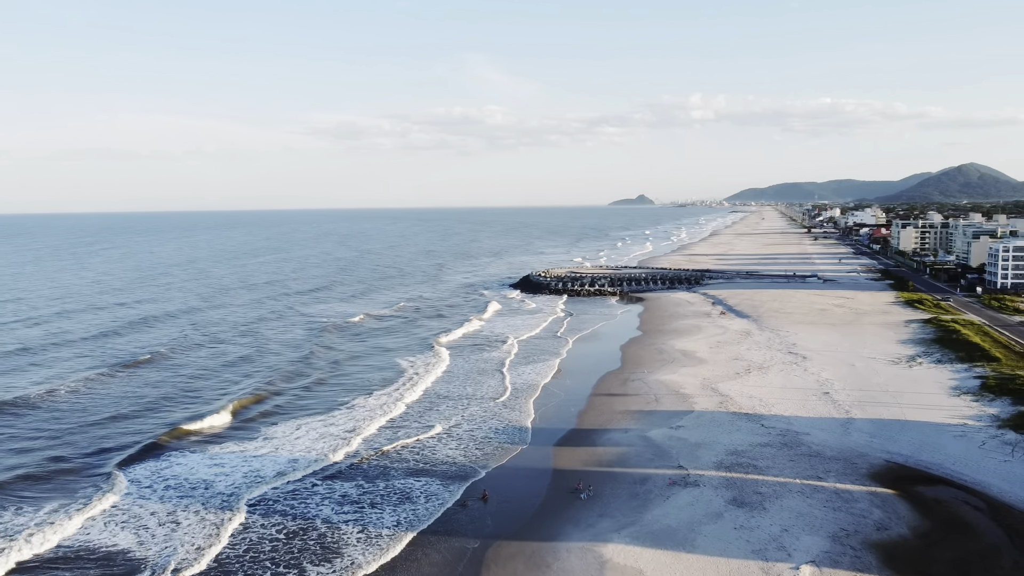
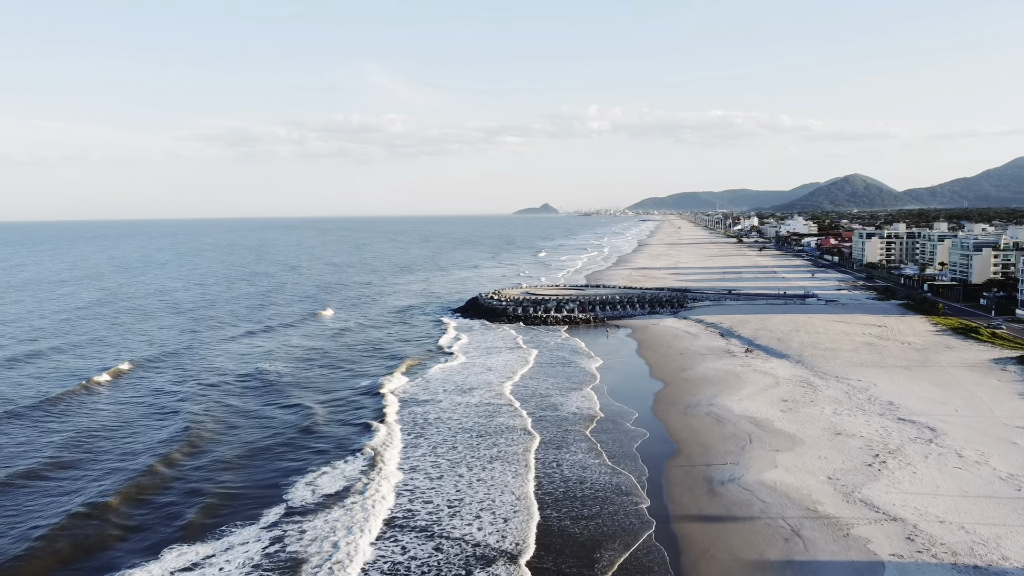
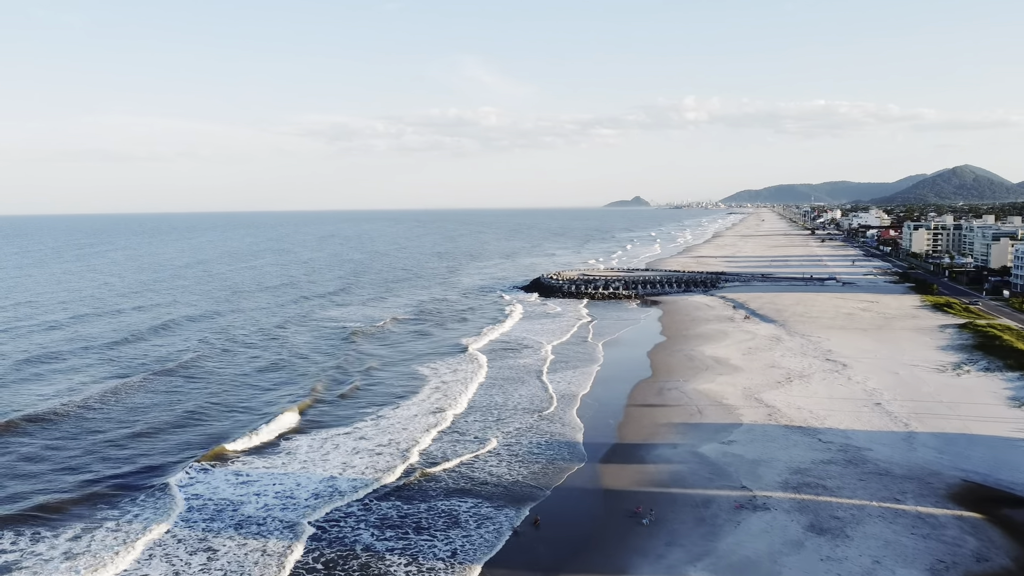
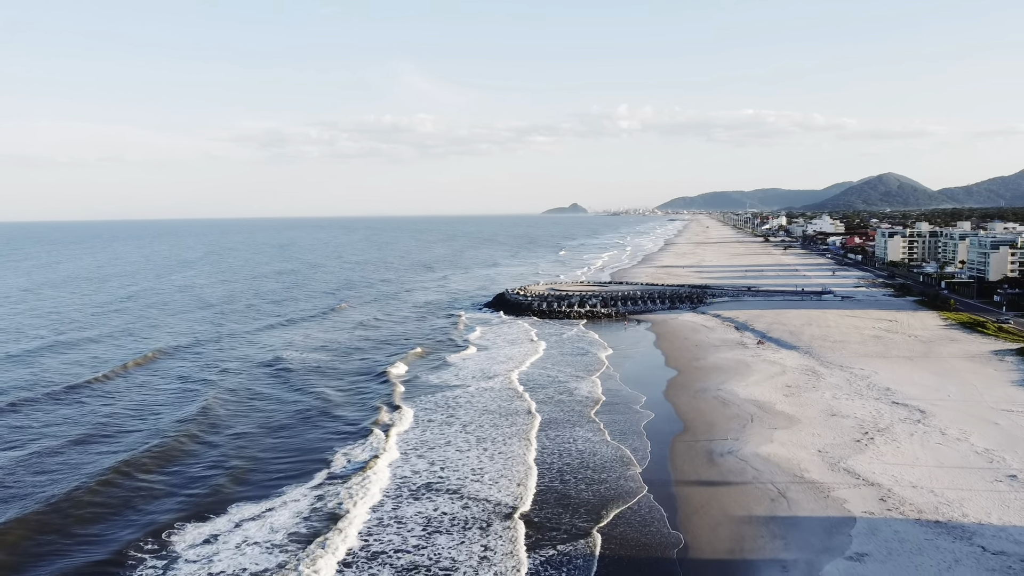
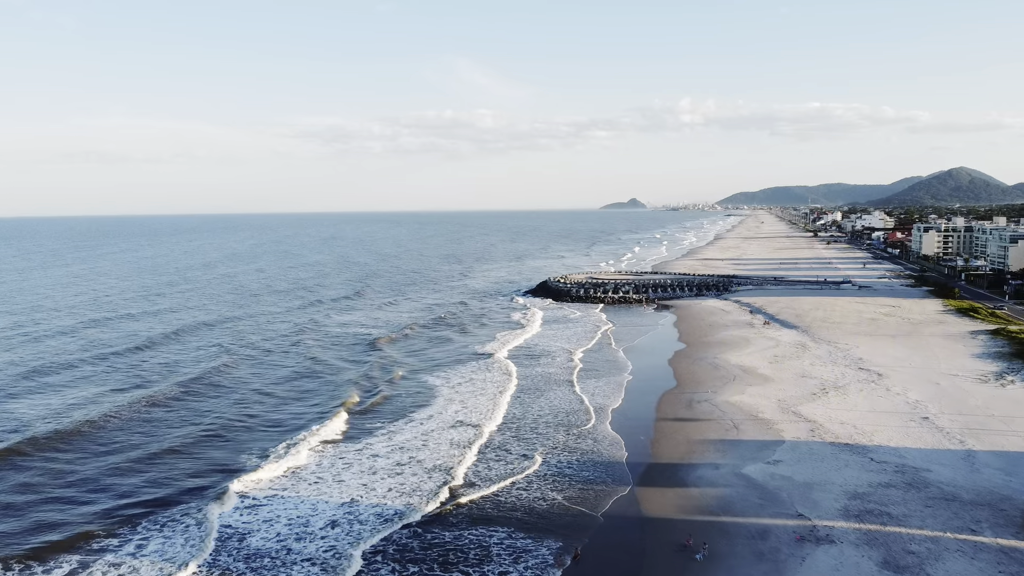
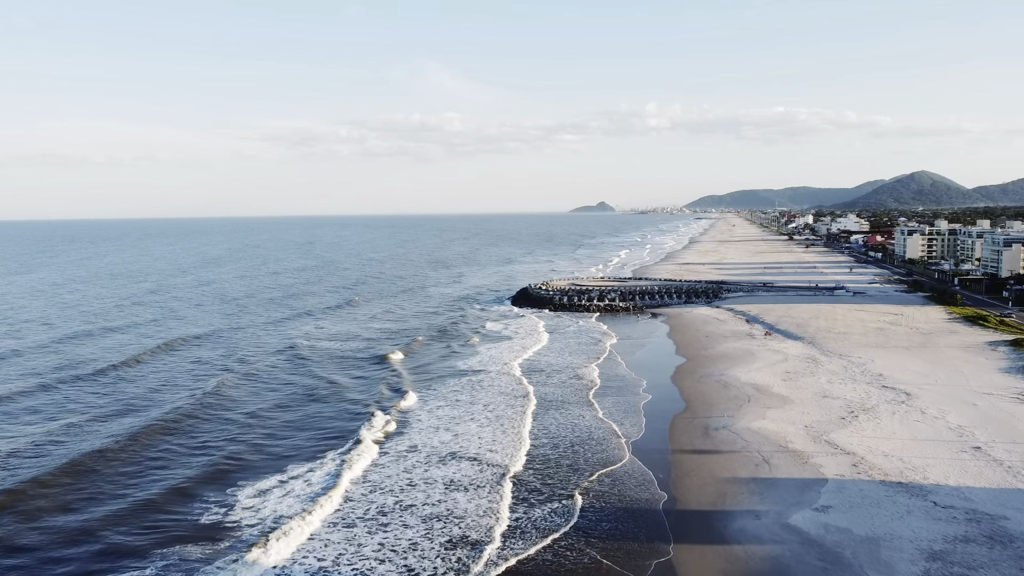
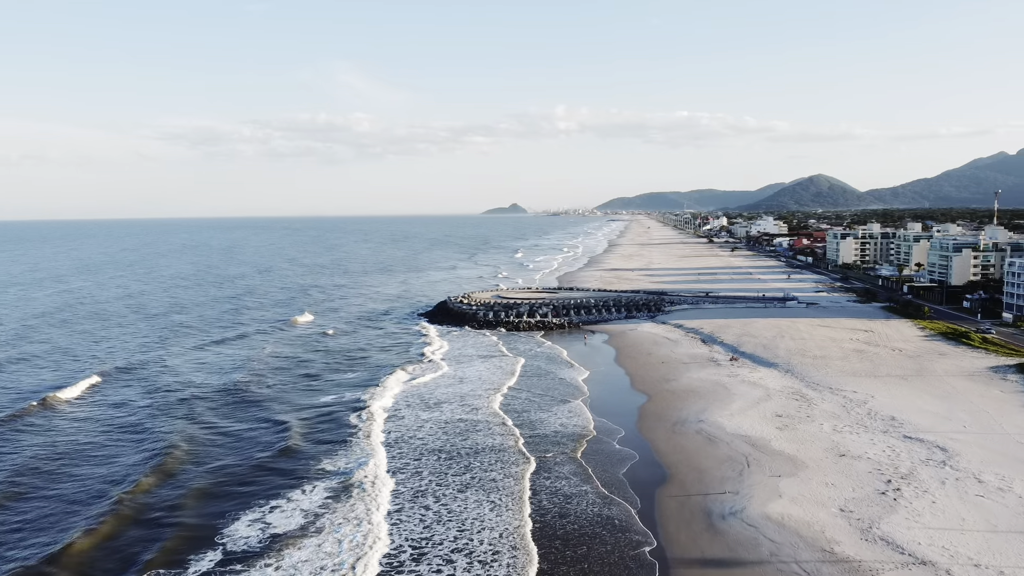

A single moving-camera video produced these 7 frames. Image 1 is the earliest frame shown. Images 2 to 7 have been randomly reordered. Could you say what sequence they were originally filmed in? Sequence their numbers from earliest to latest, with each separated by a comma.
3, 5, 6, 4, 2, 7
